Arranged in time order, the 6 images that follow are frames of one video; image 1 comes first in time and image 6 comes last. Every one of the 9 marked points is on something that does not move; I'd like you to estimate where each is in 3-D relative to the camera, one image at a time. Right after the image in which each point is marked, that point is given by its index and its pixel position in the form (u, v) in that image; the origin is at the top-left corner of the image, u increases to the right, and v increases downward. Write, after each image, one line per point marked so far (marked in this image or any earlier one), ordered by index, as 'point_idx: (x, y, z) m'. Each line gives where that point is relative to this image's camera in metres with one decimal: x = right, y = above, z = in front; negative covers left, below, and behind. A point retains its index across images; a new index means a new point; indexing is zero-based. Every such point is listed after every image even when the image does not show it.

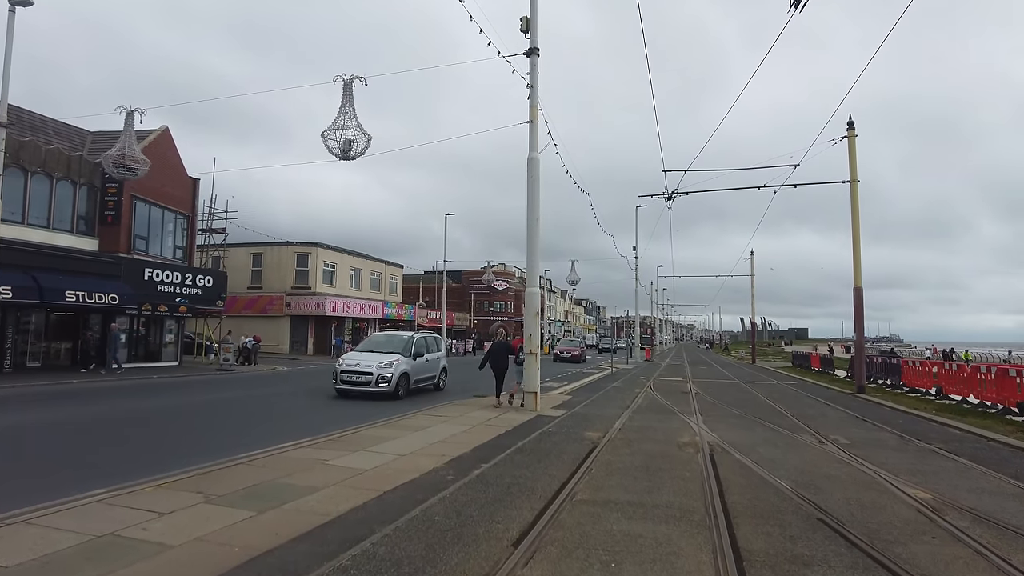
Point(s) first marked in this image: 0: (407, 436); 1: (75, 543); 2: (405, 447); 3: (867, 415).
0: (-1.7, -2.3, +9.8) m
1: (-3.2, -1.9, +4.6) m
2: (-1.5, -2.2, +8.7) m
3: (+8.1, -2.9, +14.1) m
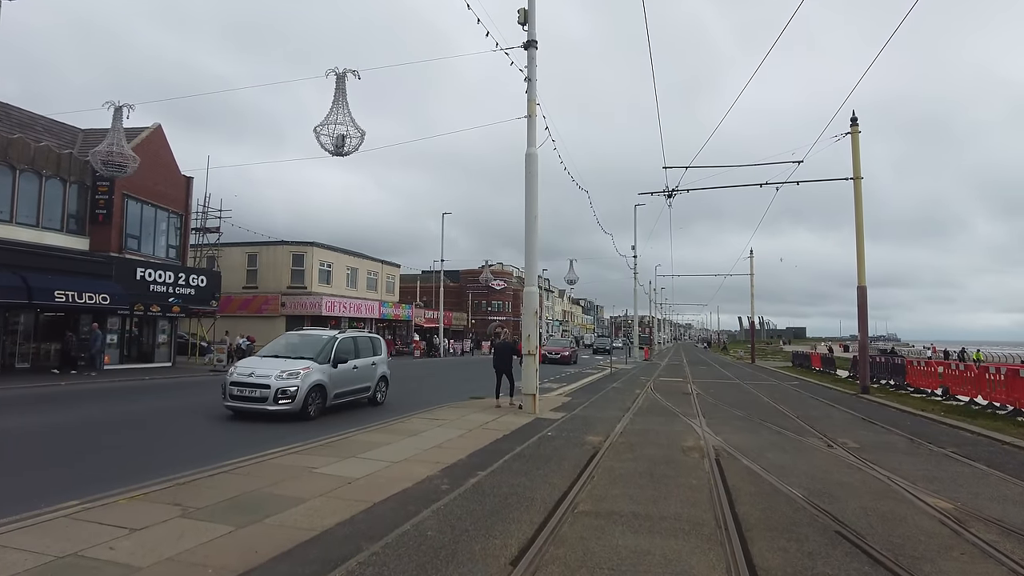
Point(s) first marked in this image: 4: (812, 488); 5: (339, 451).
0: (-1.7, -2.3, +9.4) m
1: (-3.3, -1.9, +4.2) m
2: (-1.5, -2.2, +8.4) m
3: (+8.0, -2.8, +13.8) m
4: (+3.5, -2.3, +7.2) m
5: (-2.3, -2.2, +8.4) m
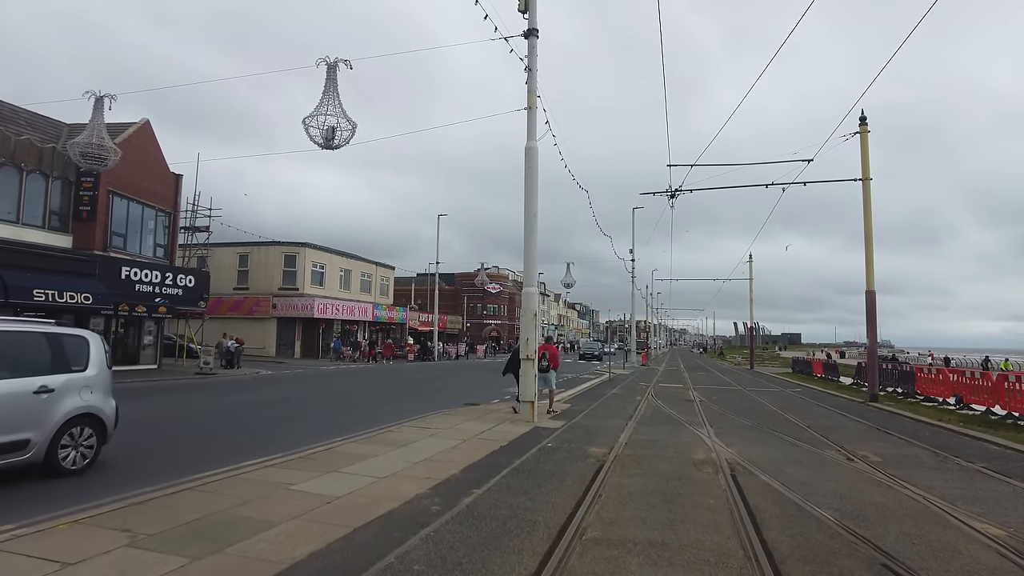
0: (-1.7, -2.3, +8.6) m
1: (-3.2, -1.8, +3.5) m
2: (-1.5, -2.2, +7.6) m
3: (+8.0, -2.9, +13.1) m
4: (+3.5, -2.3, +6.5) m
5: (-2.4, -2.2, +7.7) m
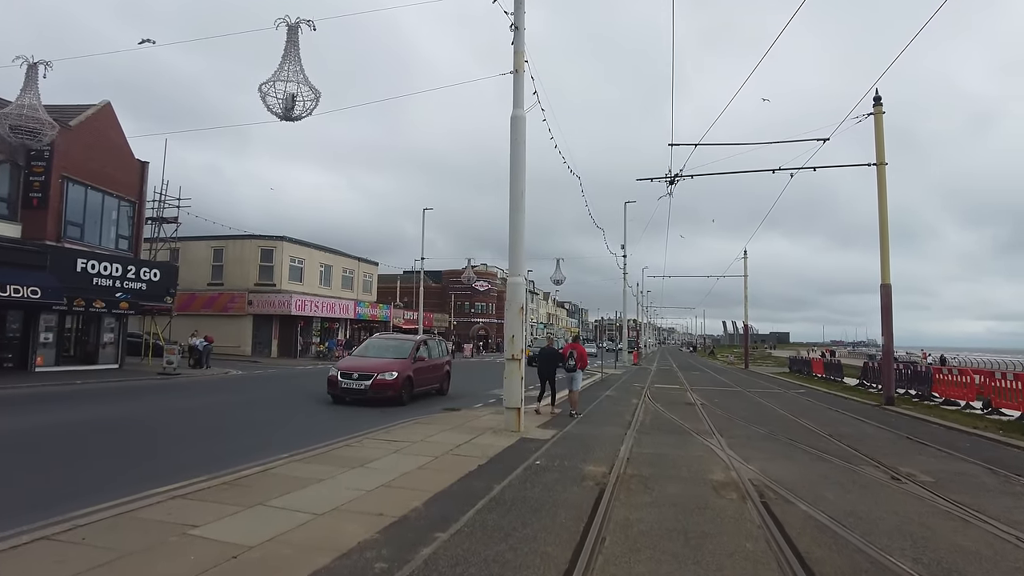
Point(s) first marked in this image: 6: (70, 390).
0: (-1.9, -2.1, +7.0) m
1: (-3.4, -1.6, +1.8) m
2: (-1.8, -2.0, +6.0) m
3: (+7.7, -2.8, +11.6) m
4: (+3.3, -2.1, +4.9) m
5: (-2.6, -2.0, +6.0) m
6: (-13.9, -3.2, +19.6) m
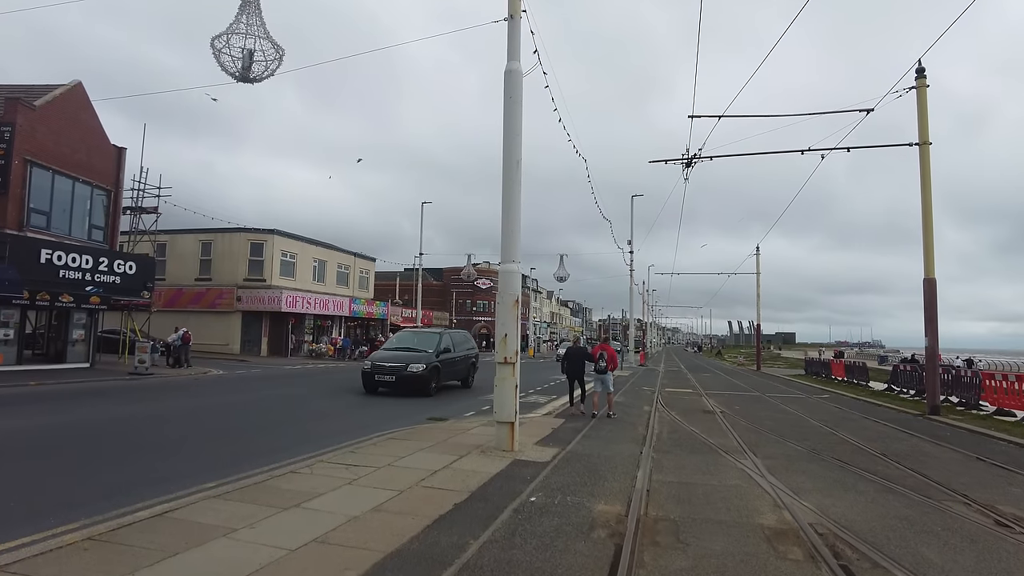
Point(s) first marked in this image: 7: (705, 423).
0: (-2.1, -1.9, +5.1) m
1: (-3.5, -1.5, 0.0) m
2: (-1.9, -1.9, +4.1) m
3: (+7.5, -2.6, +9.7) m
4: (+3.1, -2.0, +3.1) m
5: (-2.7, -1.8, +4.2) m
6: (-14.0, -3.0, +17.8) m
7: (+4.0, -2.8, +12.9) m
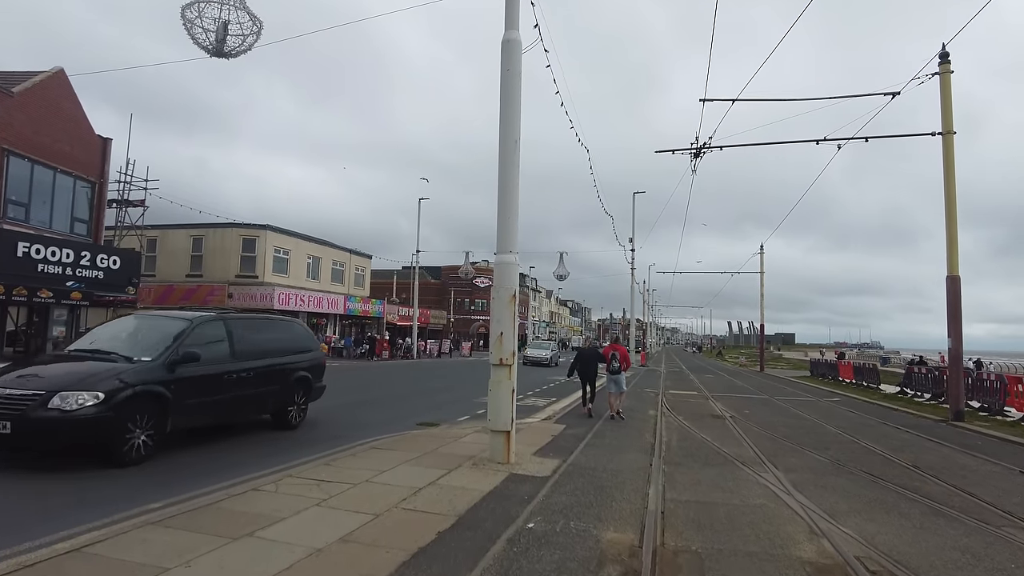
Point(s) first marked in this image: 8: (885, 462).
0: (-2.1, -1.8, +4.2) m
1: (-3.6, -1.4, -0.9) m
2: (-1.9, -1.8, +3.2) m
3: (+7.5, -2.6, +8.8) m
4: (+3.1, -1.9, +2.2) m
5: (-2.8, -1.7, +3.3) m
6: (-14.1, -2.8, +16.9) m
7: (+3.9, -2.7, +12.0) m
8: (+5.7, -2.6, +9.4) m
